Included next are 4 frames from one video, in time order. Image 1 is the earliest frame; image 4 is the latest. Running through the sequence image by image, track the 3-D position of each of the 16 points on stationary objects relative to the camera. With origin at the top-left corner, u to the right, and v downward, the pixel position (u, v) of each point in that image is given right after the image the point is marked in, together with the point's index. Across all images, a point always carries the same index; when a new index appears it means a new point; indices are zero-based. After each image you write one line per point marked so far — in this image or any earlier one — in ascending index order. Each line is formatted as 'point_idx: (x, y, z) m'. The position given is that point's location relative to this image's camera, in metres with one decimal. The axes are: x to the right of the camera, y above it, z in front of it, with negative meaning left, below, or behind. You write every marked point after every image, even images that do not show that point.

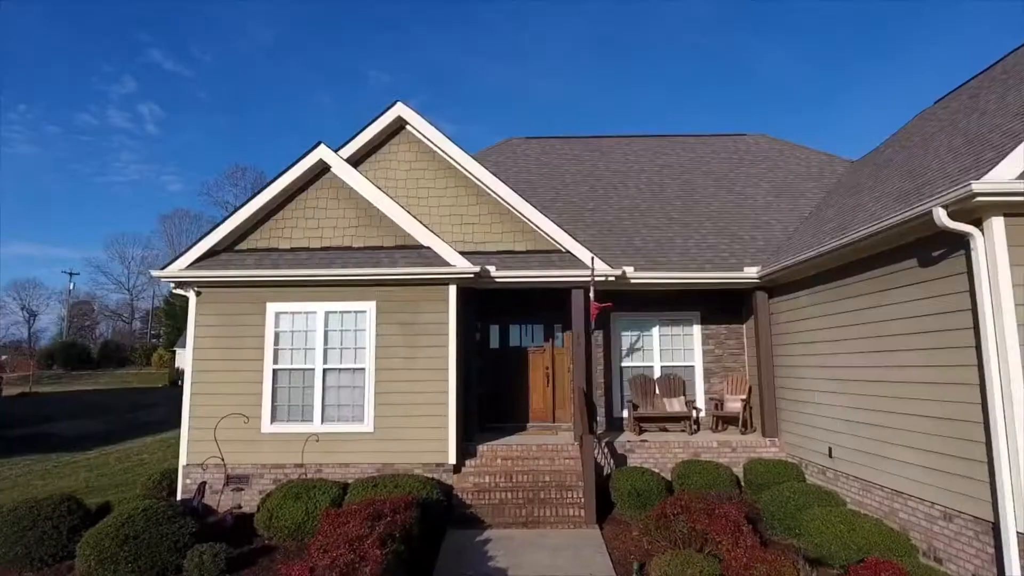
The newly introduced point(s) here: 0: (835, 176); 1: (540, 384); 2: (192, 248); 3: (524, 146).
0: (+6.2, +2.2, +12.3) m
1: (+0.4, -1.6, +10.8) m
2: (-4.4, +0.6, +8.9) m
3: (+0.3, +3.1, +14.2) m
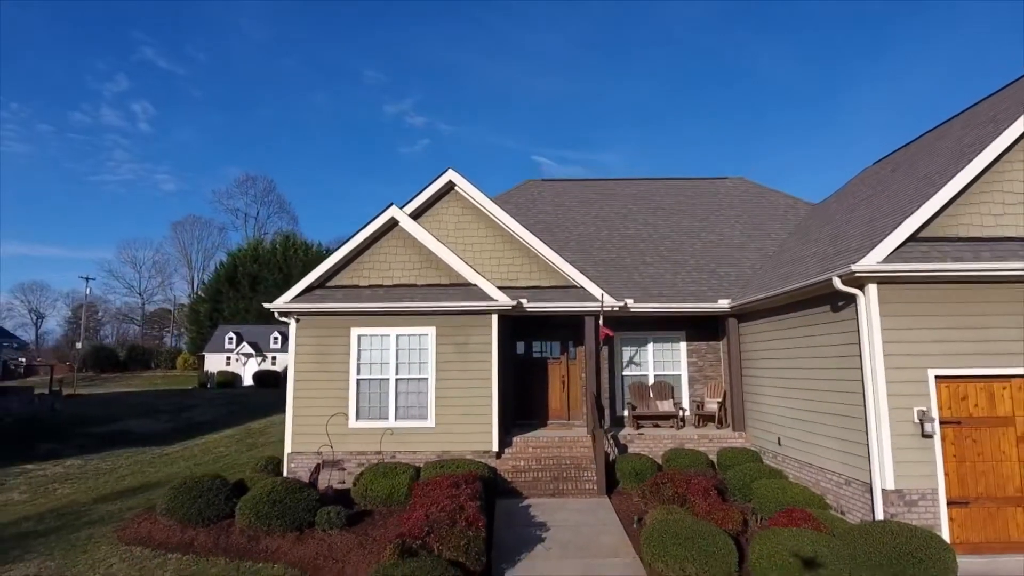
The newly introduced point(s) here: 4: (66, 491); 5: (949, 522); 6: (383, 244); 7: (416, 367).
0: (+6.7, +1.6, +15.0) m
1: (+0.9, -2.1, +13.5) m
2: (-3.9, 0.0, +11.5) m
3: (+0.8, +2.6, +16.9) m
4: (-8.4, -3.8, +12.2) m
5: (+5.1, -2.7, +7.5) m
6: (-2.4, +0.8, +12.0) m
7: (-1.7, -1.4, +11.5) m
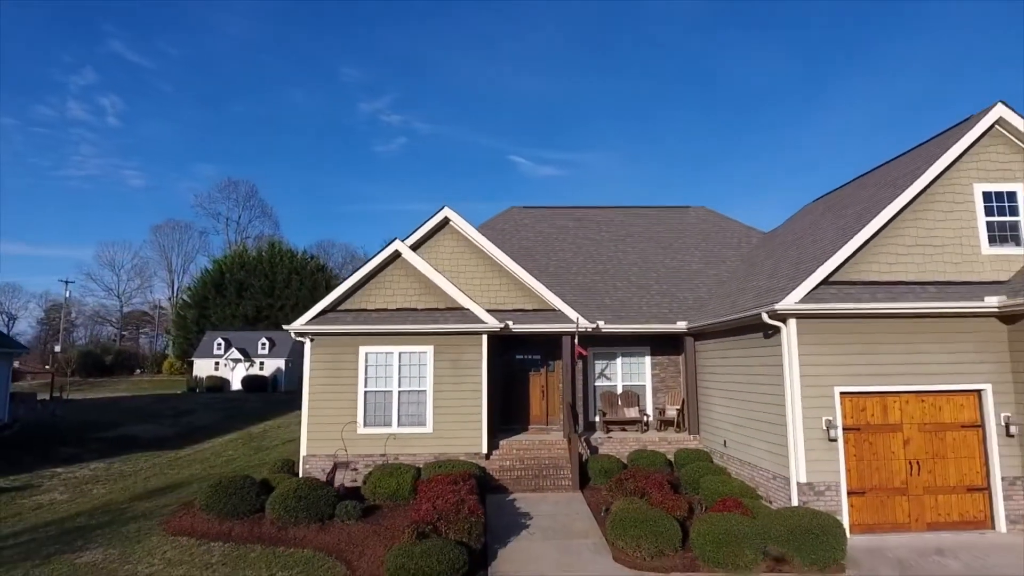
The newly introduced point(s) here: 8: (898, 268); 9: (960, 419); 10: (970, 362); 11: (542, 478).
0: (+6.3, +1.1, +17.0) m
1: (+0.6, -2.6, +15.3) m
2: (-4.1, -0.4, +13.2) m
3: (+0.3, +2.1, +18.7) m
4: (-8.7, -4.3, +13.6) m
5: (+5.0, -3.2, +9.5) m
6: (-2.7, +0.3, +13.7) m
7: (-2.0, -1.9, +13.2) m
8: (+6.2, +0.3, +10.3) m
9: (+6.9, -2.0, +9.9) m
10: (+7.0, -1.1, +9.8) m
11: (+0.6, -3.7, +12.6) m
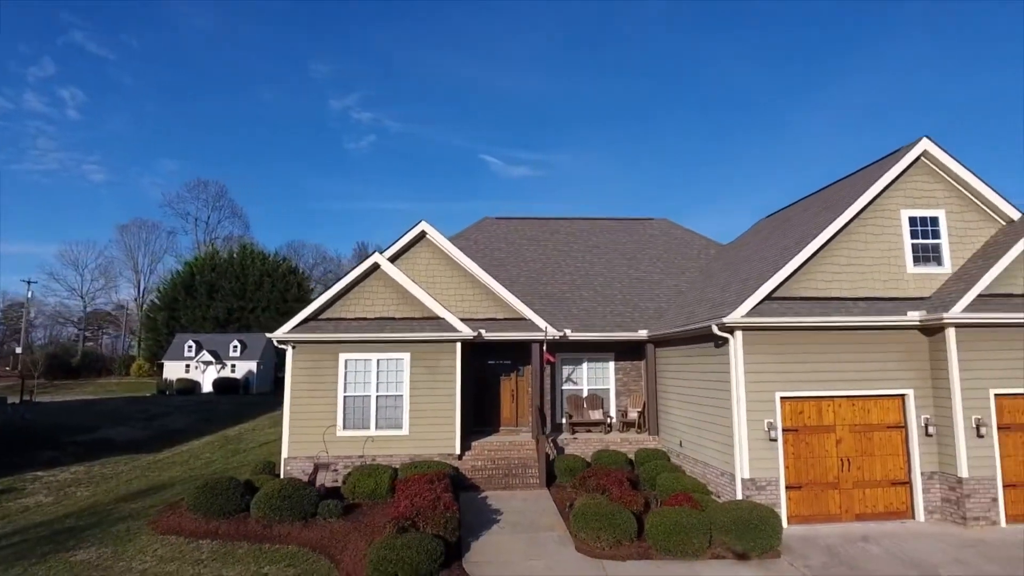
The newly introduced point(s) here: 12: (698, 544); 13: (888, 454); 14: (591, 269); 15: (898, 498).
0: (+5.5, +0.9, +18.2) m
1: (-0.1, -2.8, +16.2) m
2: (-4.7, -0.6, +13.8) m
3: (-0.5, +1.9, +19.6) m
4: (-9.3, -4.5, +14.1) m
5: (+4.5, -3.5, +10.6) m
6: (-3.3, +0.1, +14.4) m
7: (-2.6, -2.1, +13.9) m
8: (+5.7, +0.1, +11.4) m
9: (+6.4, -2.3, +11.0) m
10: (+6.5, -1.4, +11.0) m
11: (0.0, -4.0, +13.5) m
12: (+2.7, -3.7, +9.3) m
13: (+6.4, -2.8, +11.0) m
14: (+2.1, +0.5, +17.6) m
15: (+6.5, -3.5, +10.9) m
